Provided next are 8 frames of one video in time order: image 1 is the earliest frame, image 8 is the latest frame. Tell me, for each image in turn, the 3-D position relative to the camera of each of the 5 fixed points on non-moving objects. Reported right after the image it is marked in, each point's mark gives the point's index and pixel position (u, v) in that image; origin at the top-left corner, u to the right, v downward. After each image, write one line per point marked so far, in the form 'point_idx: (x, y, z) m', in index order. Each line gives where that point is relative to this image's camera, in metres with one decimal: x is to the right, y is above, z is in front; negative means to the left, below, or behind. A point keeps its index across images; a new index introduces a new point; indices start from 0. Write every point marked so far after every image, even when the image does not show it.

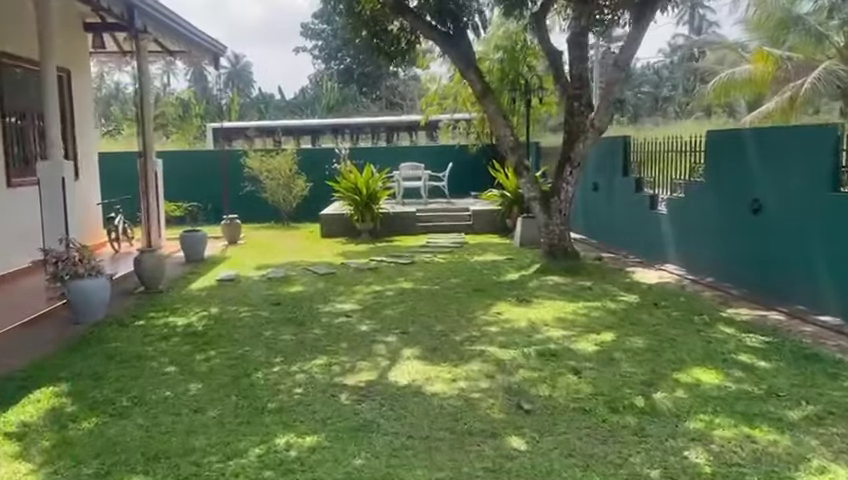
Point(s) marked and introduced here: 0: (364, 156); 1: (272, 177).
0: (-1.4, +2.0, +16.8) m
1: (-3.2, +1.3, +15.2) m
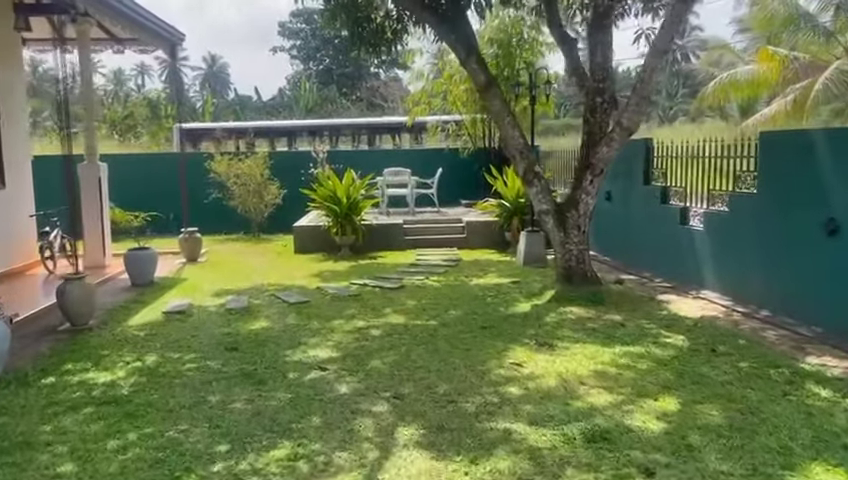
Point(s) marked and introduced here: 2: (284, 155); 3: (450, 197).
0: (-1.6, +1.7, +15.3) m
1: (-3.4, +1.1, +13.6) m
2: (-2.9, +1.7, +14.7) m
3: (+0.6, +0.9, +15.8) m
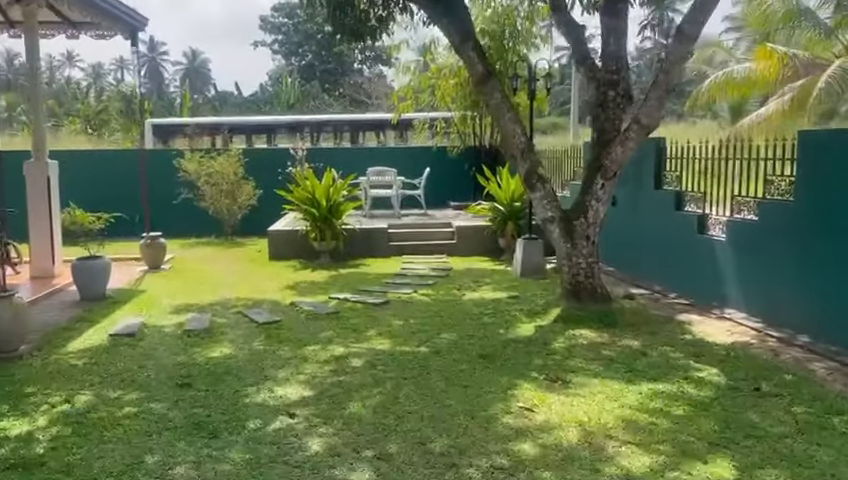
0: (-1.9, +1.6, +14.3) m
1: (-3.7, +1.0, +12.6) m
2: (-3.1, +1.6, +13.7) m
3: (+0.3, +0.8, +14.9) m
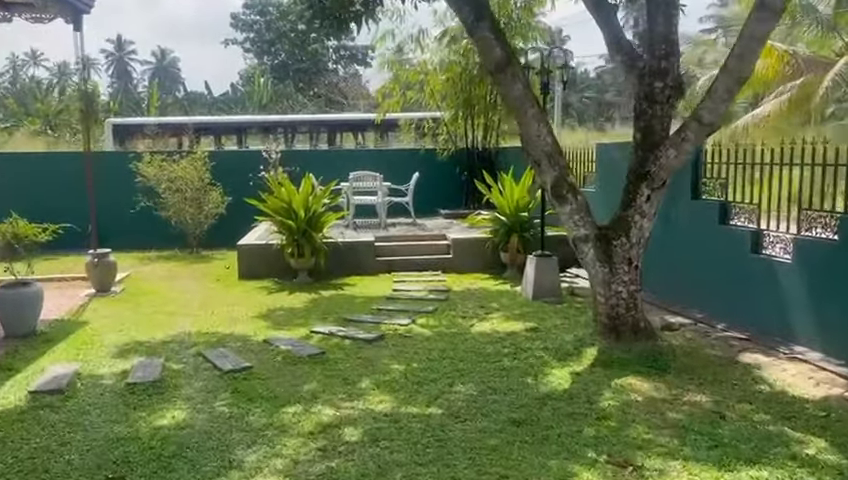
0: (-2.2, +1.4, +13.0) m
1: (-3.8, +0.8, +11.2) m
2: (-3.3, +1.4, +12.3) m
3: (+0.1, +0.6, +13.6) m
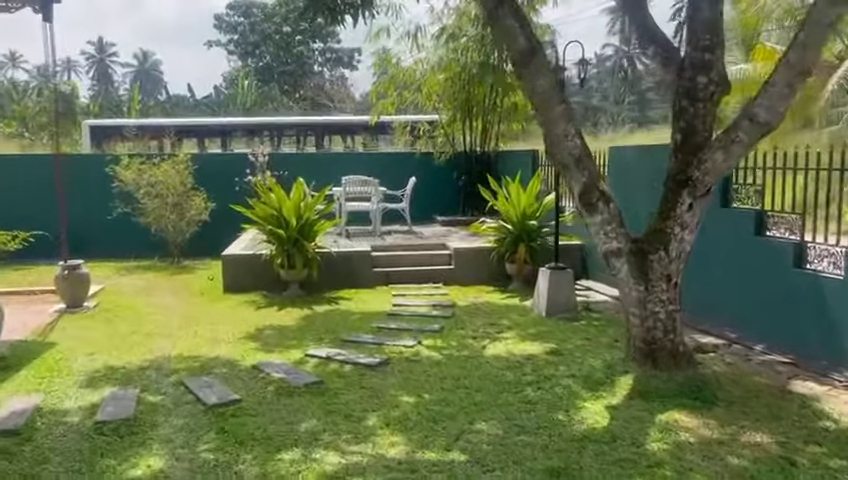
0: (-2.2, +1.3, +12.3) m
1: (-3.9, +0.7, +10.5) m
2: (-3.4, +1.3, +11.6) m
3: (0.0, +0.5, +13.0) m
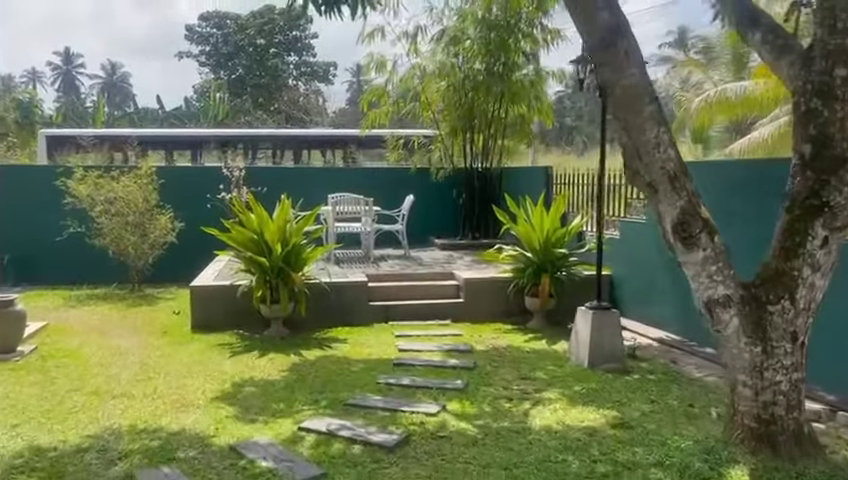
0: (-2.3, +0.9, +11.0) m
1: (-3.9, +0.4, +9.1) m
2: (-3.4, +1.0, +10.2) m
3: (-0.1, +0.1, +11.7) m
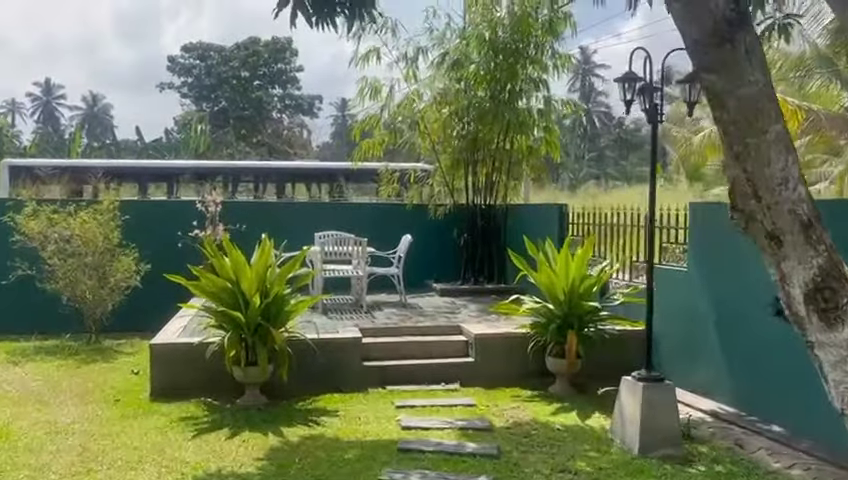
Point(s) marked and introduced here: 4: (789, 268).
0: (-2.4, +0.3, +9.8) m
1: (-3.9, -0.1, +7.9) m
2: (-3.5, +0.4, +9.1) m
3: (-0.2, -0.6, +10.6) m
4: (+1.4, -0.1, +2.7) m
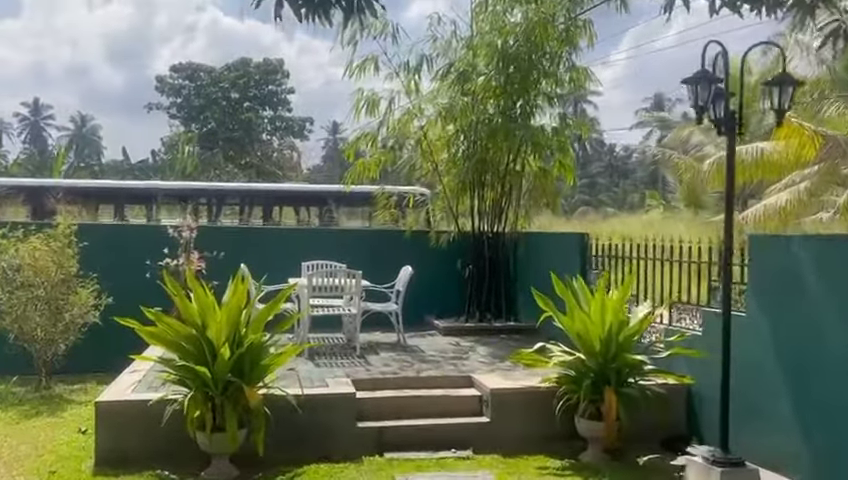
0: (-2.3, 0.0, +8.8) m
1: (-3.8, -0.4, +6.8) m
2: (-3.4, +0.1, +8.0) m
3: (-0.2, -1.0, +9.6) m
4: (+1.5, -0.2, +1.6) m
